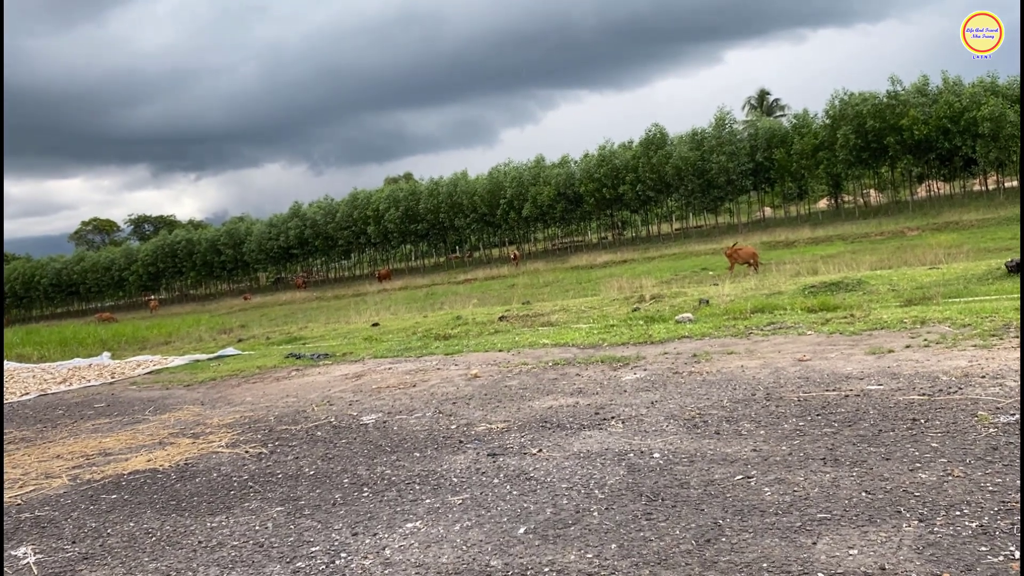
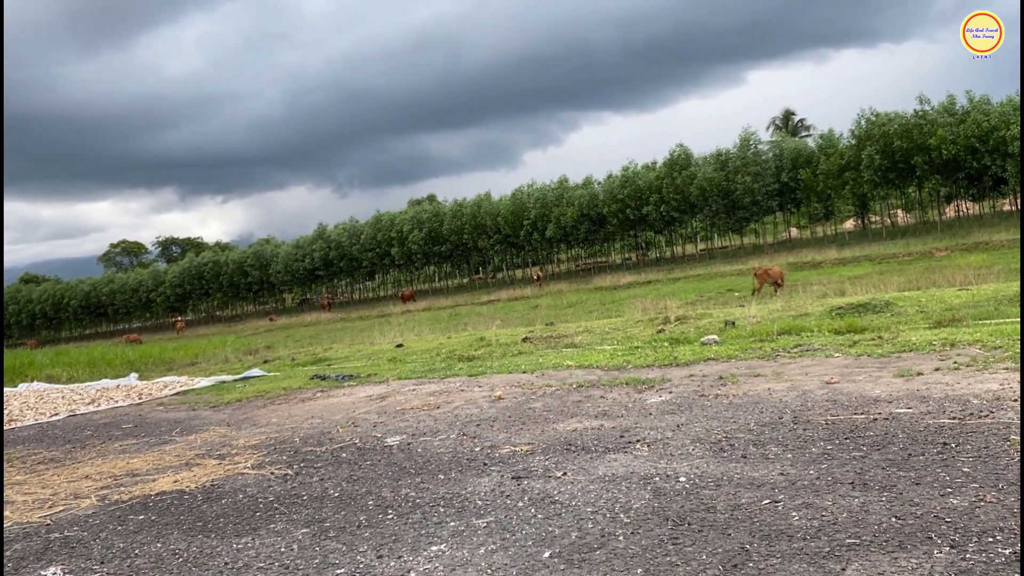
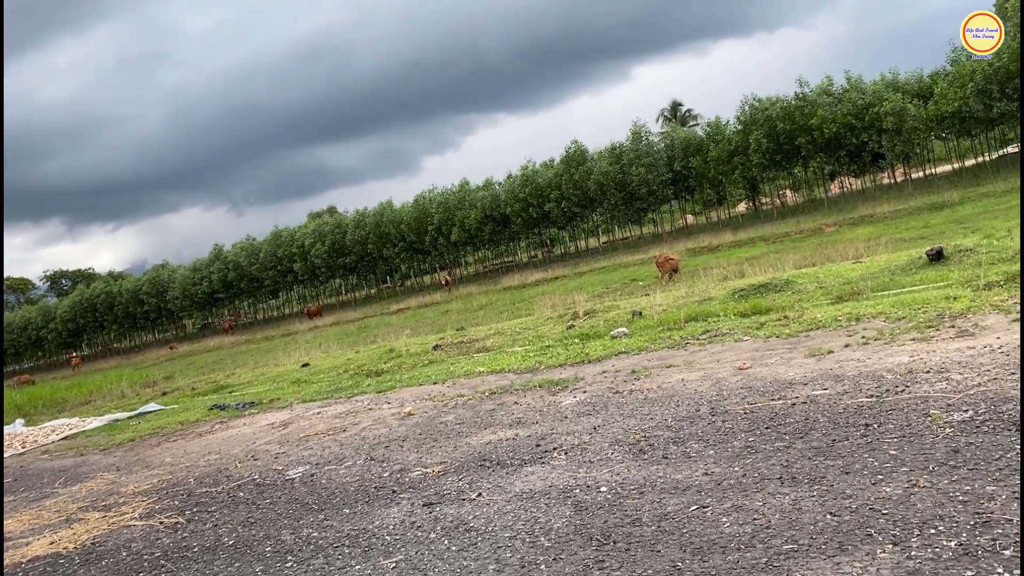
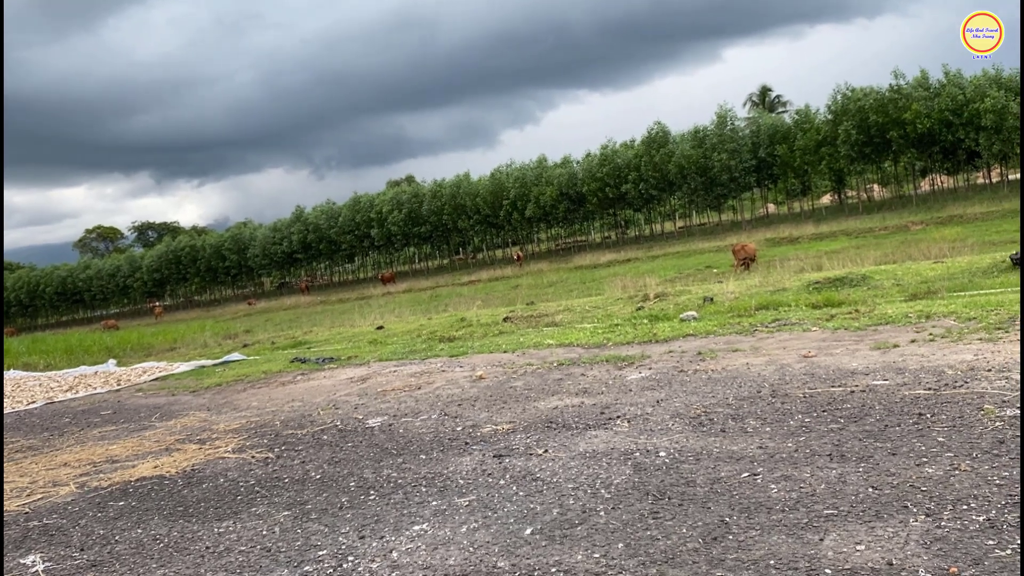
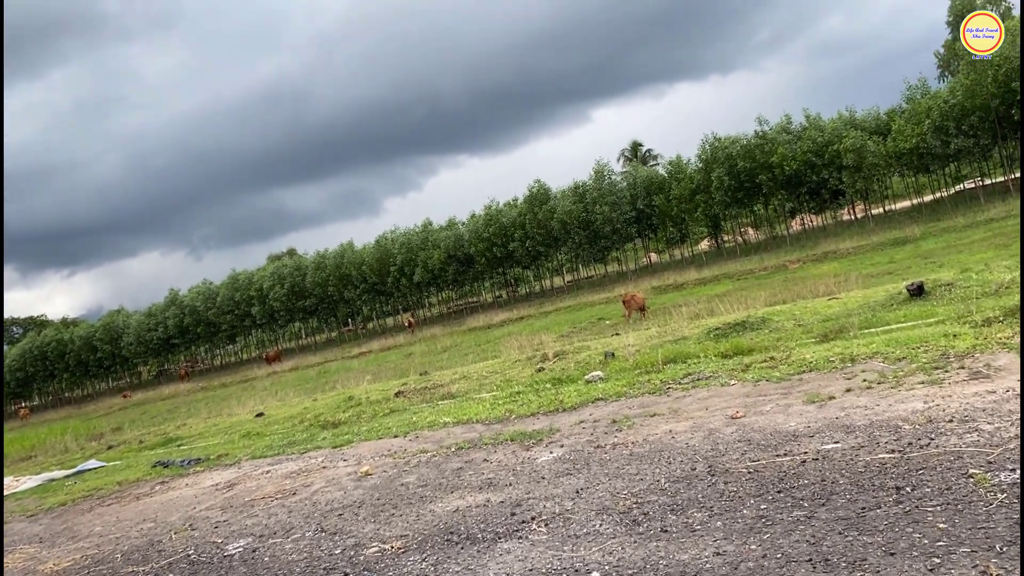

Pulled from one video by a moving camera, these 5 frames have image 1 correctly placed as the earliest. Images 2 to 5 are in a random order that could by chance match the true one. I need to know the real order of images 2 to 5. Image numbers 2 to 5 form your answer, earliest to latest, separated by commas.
2, 4, 3, 5
